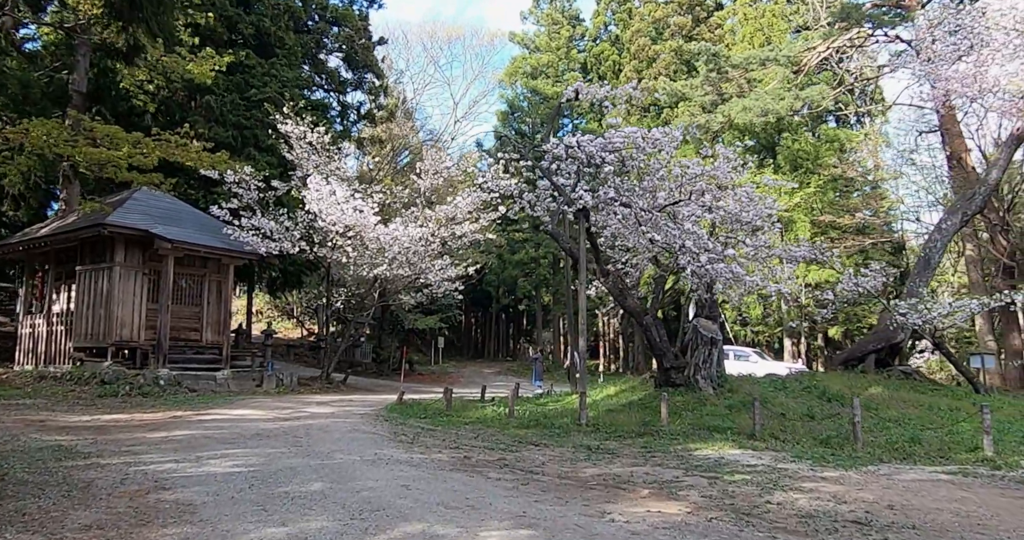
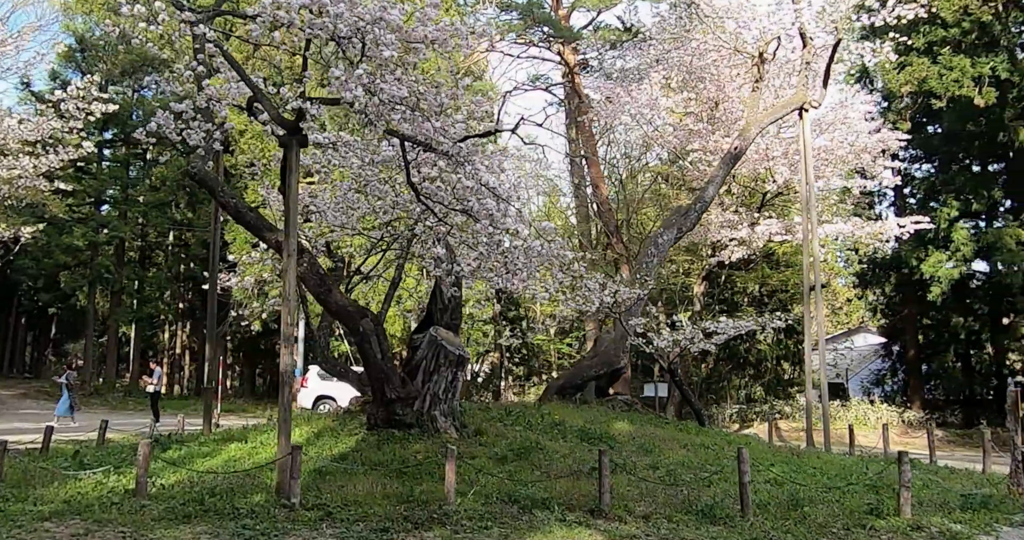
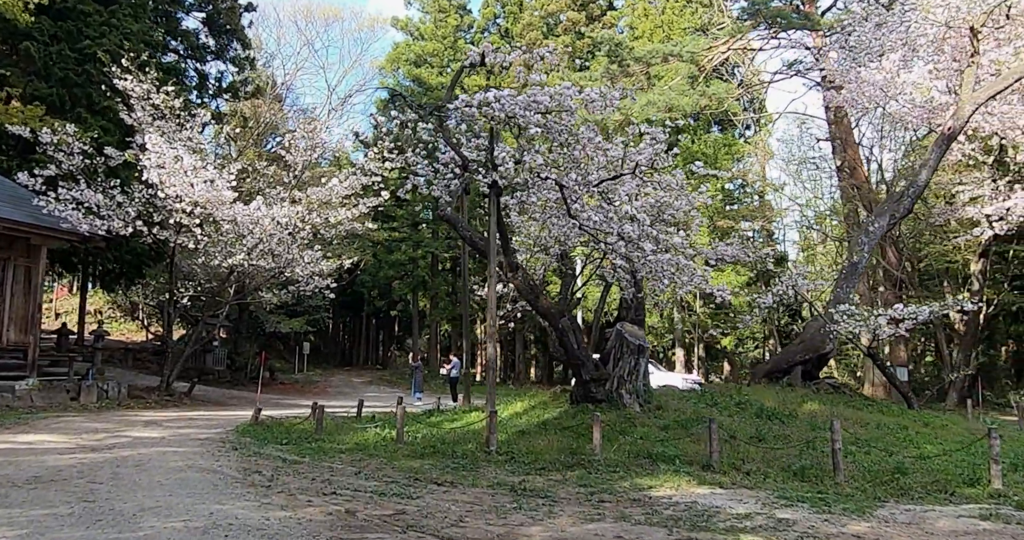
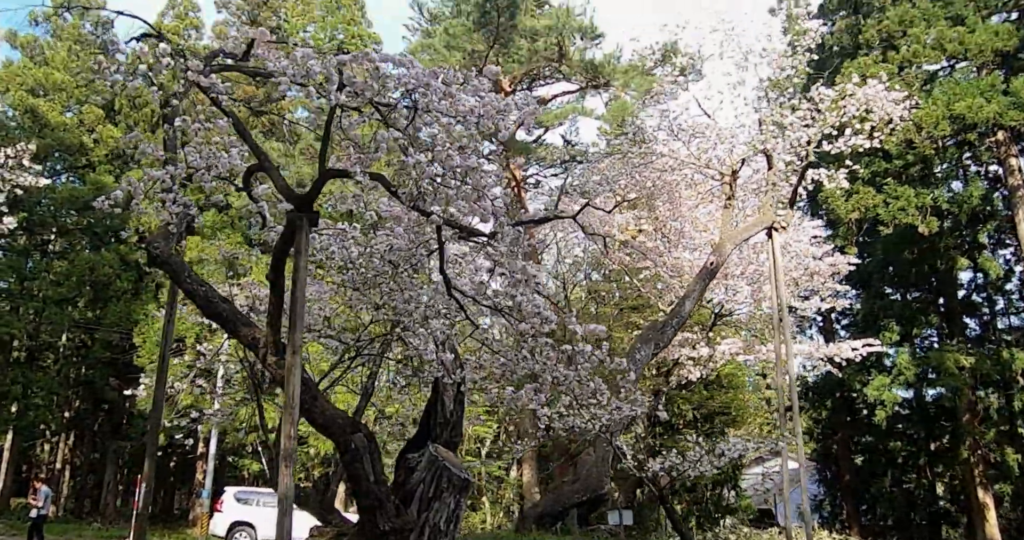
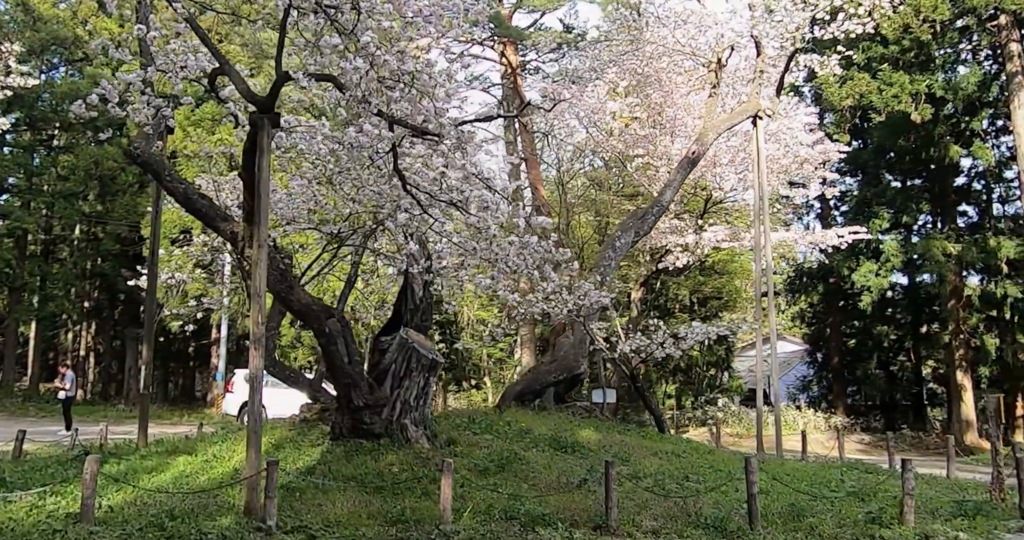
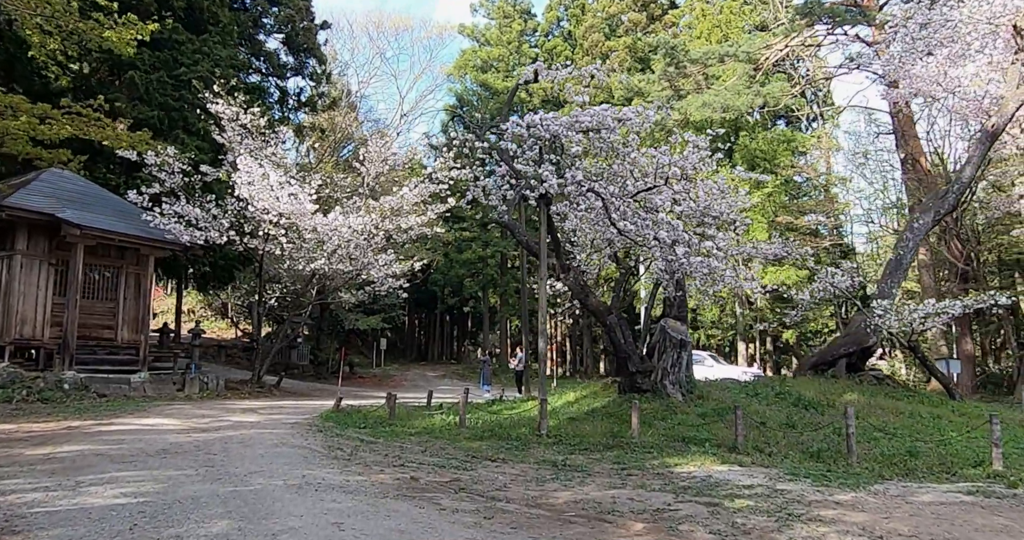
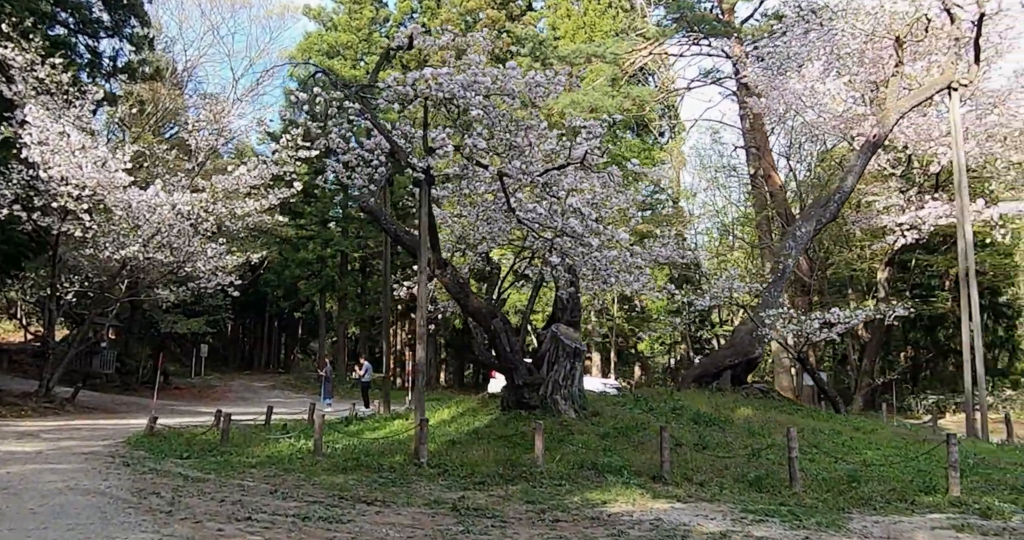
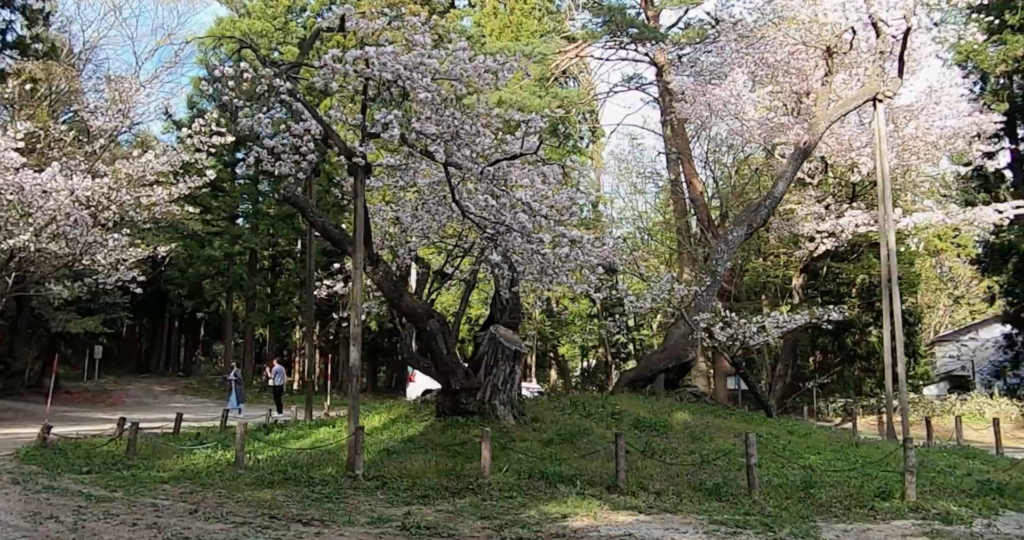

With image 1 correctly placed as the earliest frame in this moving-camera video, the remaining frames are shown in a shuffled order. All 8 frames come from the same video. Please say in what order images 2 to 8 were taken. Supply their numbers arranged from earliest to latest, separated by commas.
6, 3, 7, 8, 2, 5, 4
